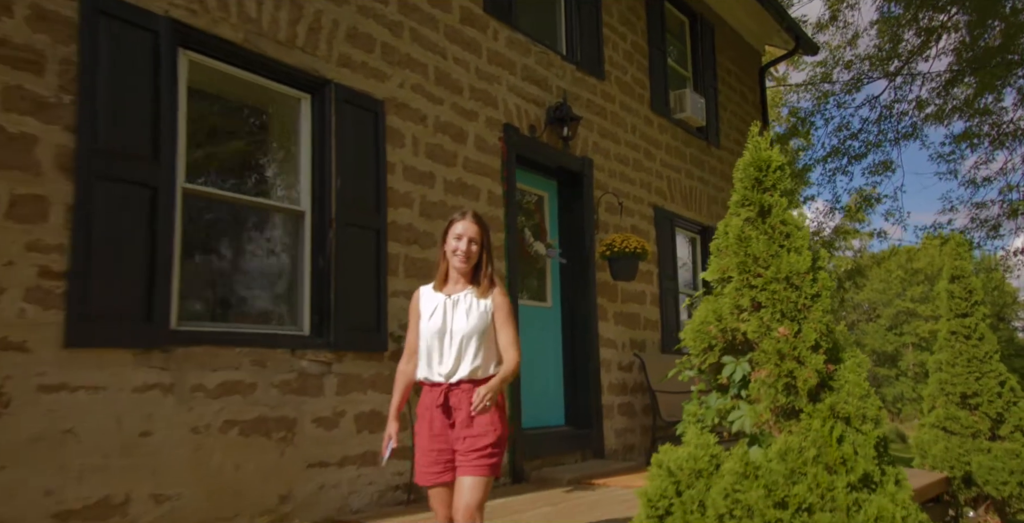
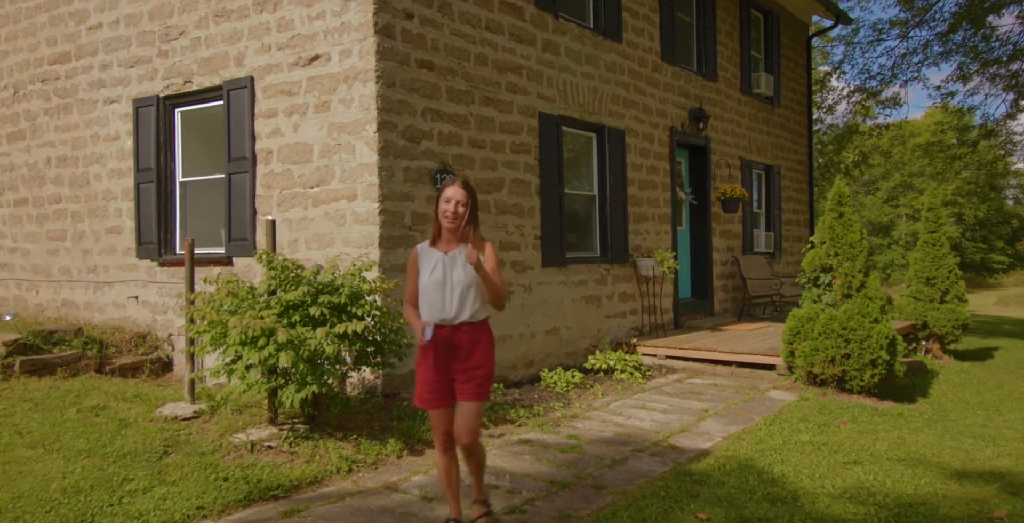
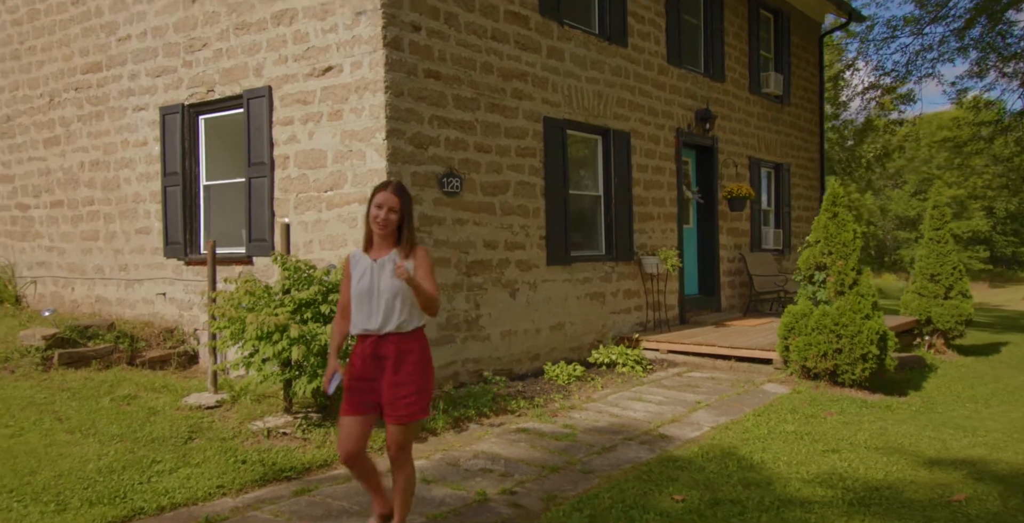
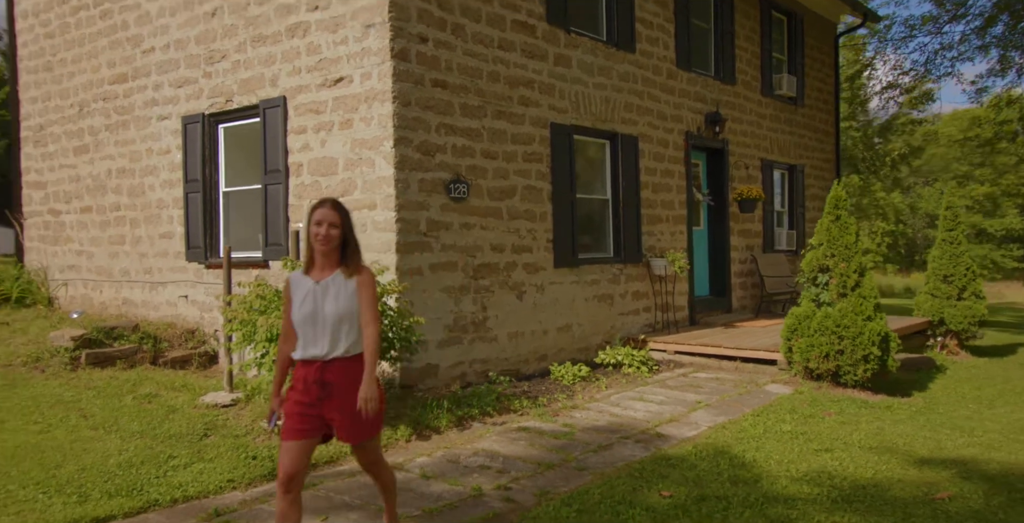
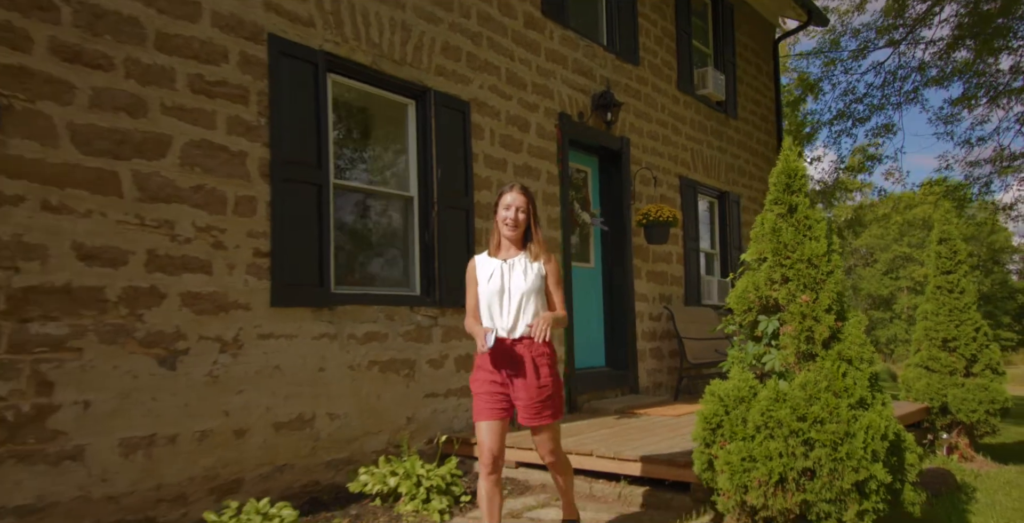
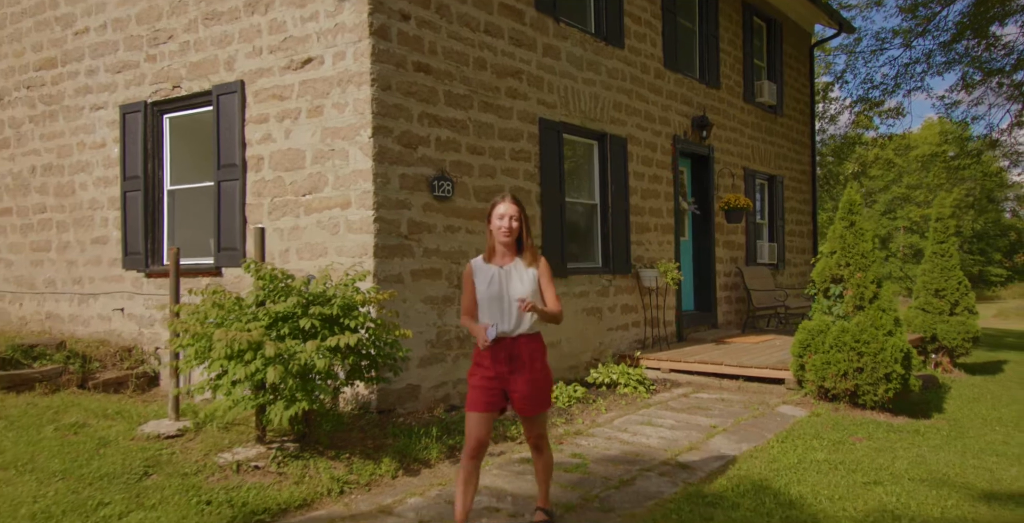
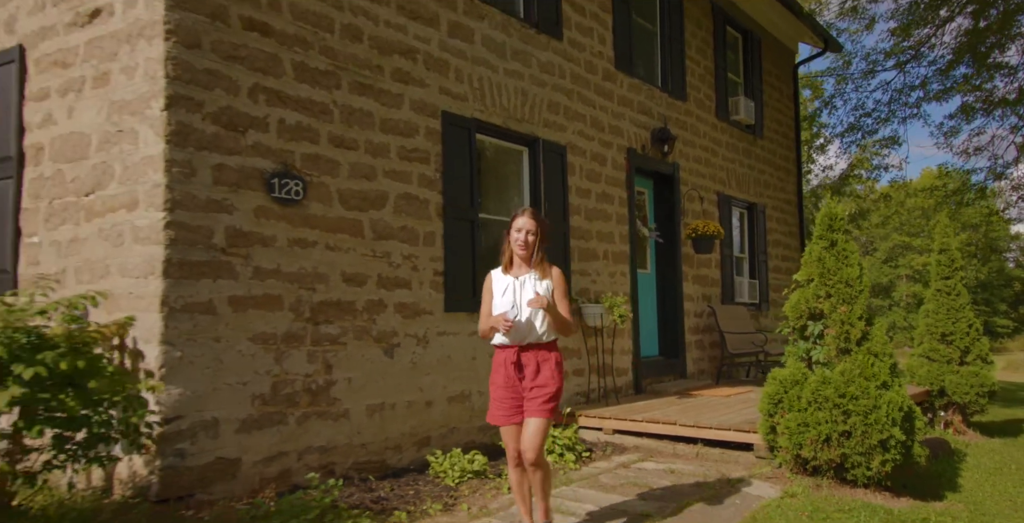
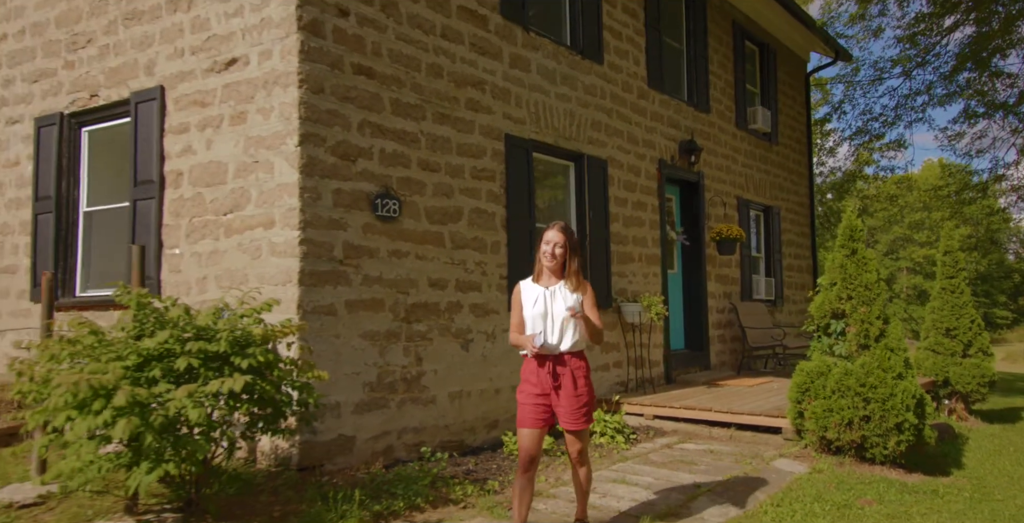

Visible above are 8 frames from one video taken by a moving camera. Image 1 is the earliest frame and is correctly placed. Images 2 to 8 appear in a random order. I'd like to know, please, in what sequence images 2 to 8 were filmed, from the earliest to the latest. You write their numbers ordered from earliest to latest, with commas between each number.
5, 7, 8, 6, 2, 3, 4
